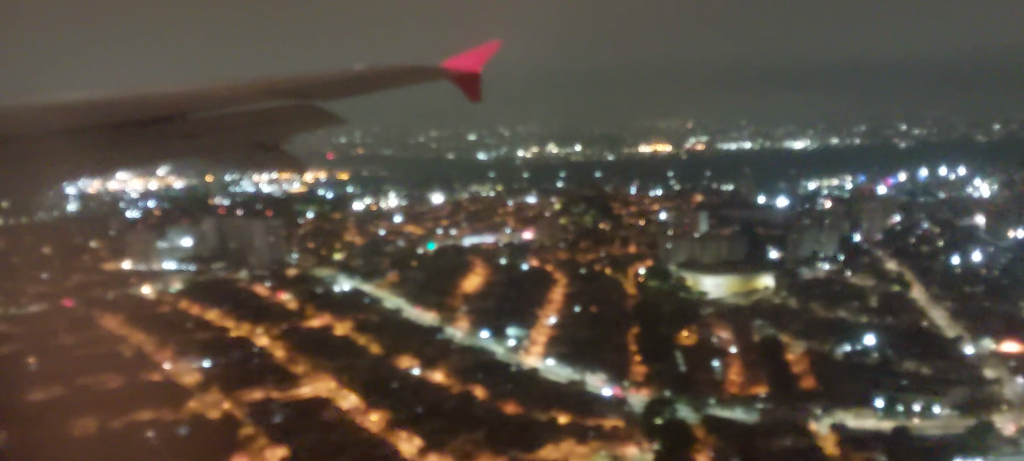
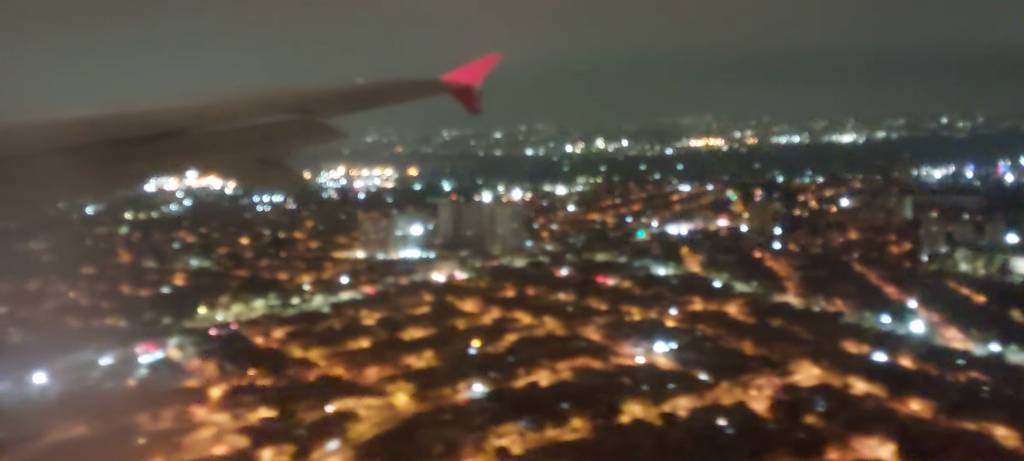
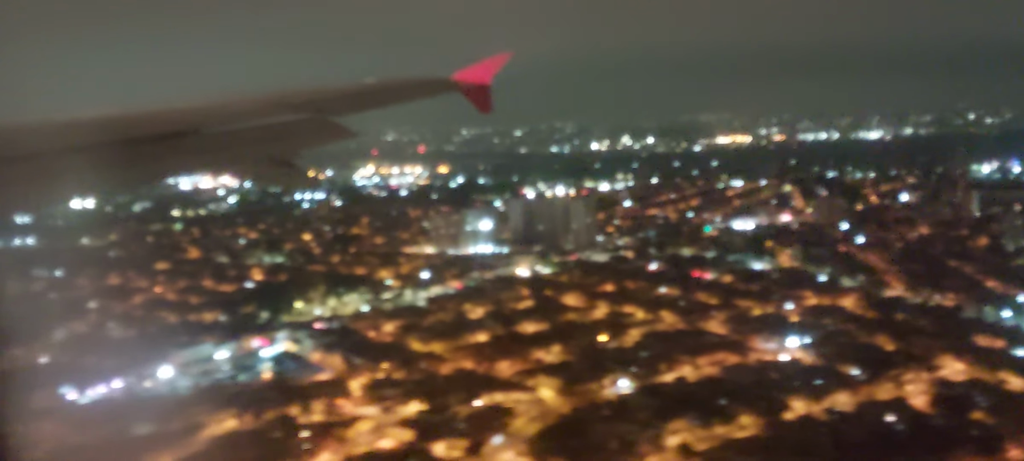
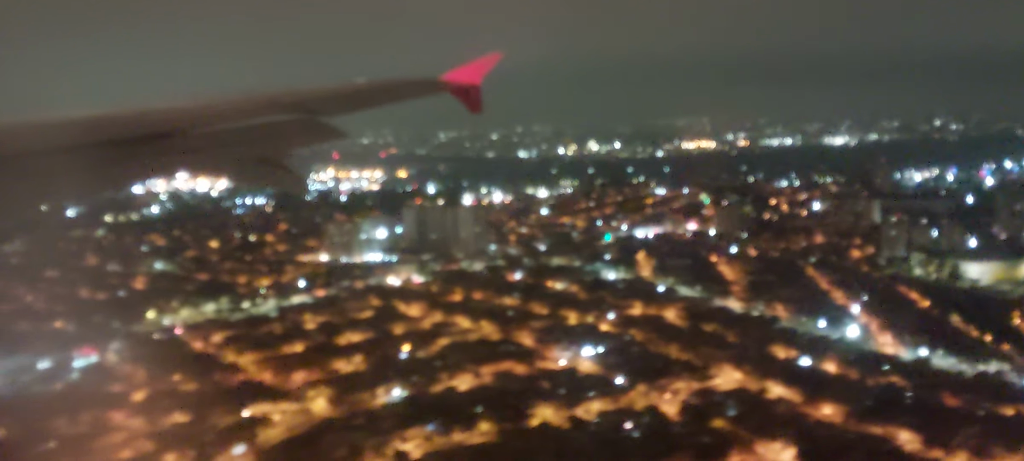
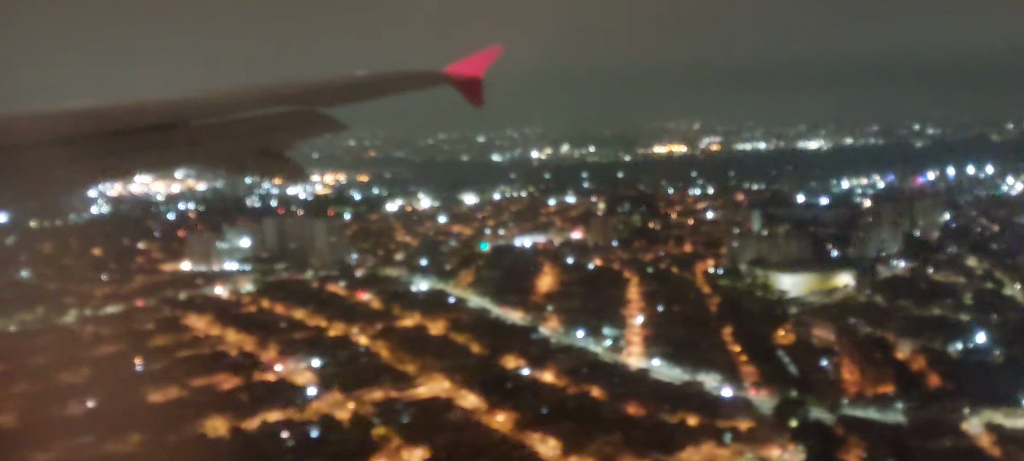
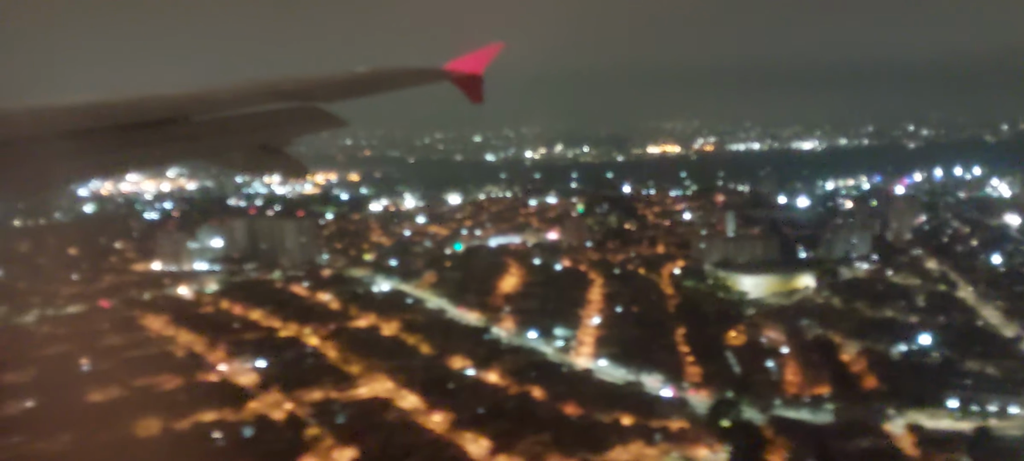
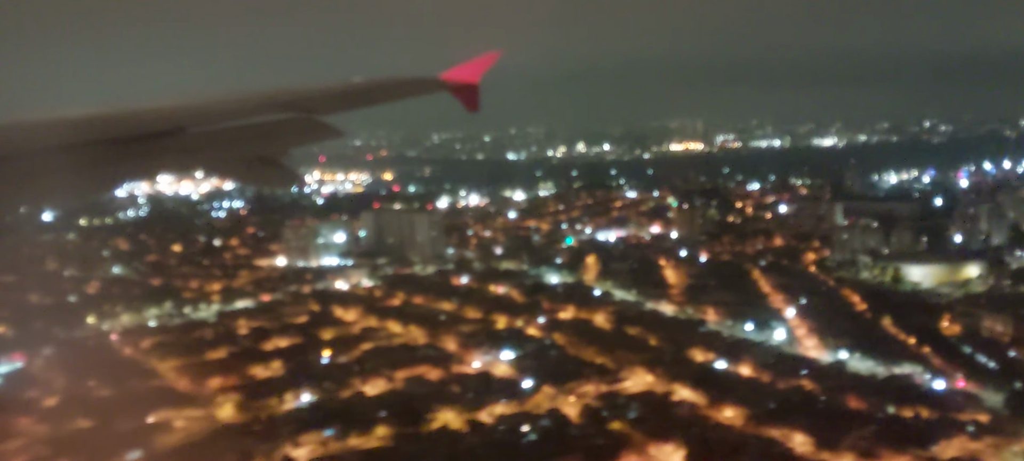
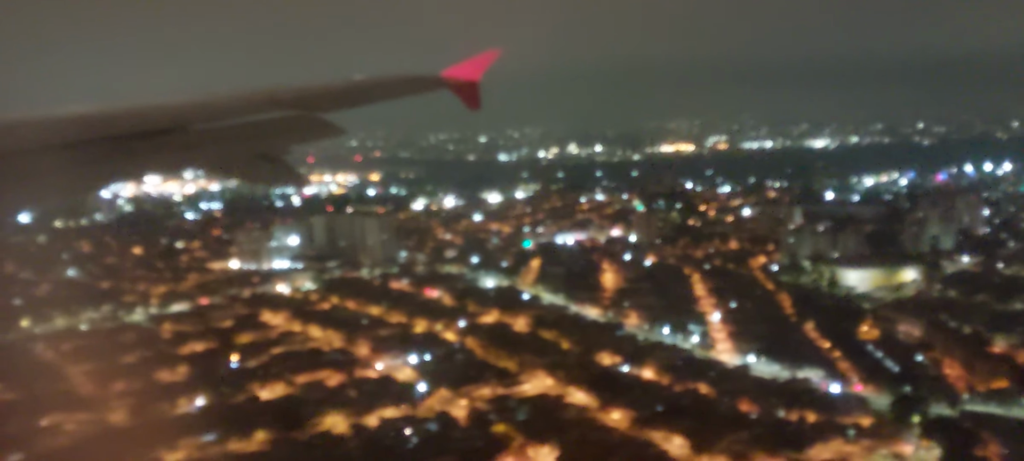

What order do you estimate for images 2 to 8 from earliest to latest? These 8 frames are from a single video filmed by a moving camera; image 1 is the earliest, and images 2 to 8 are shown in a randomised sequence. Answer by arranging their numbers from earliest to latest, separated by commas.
6, 5, 8, 7, 4, 2, 3
